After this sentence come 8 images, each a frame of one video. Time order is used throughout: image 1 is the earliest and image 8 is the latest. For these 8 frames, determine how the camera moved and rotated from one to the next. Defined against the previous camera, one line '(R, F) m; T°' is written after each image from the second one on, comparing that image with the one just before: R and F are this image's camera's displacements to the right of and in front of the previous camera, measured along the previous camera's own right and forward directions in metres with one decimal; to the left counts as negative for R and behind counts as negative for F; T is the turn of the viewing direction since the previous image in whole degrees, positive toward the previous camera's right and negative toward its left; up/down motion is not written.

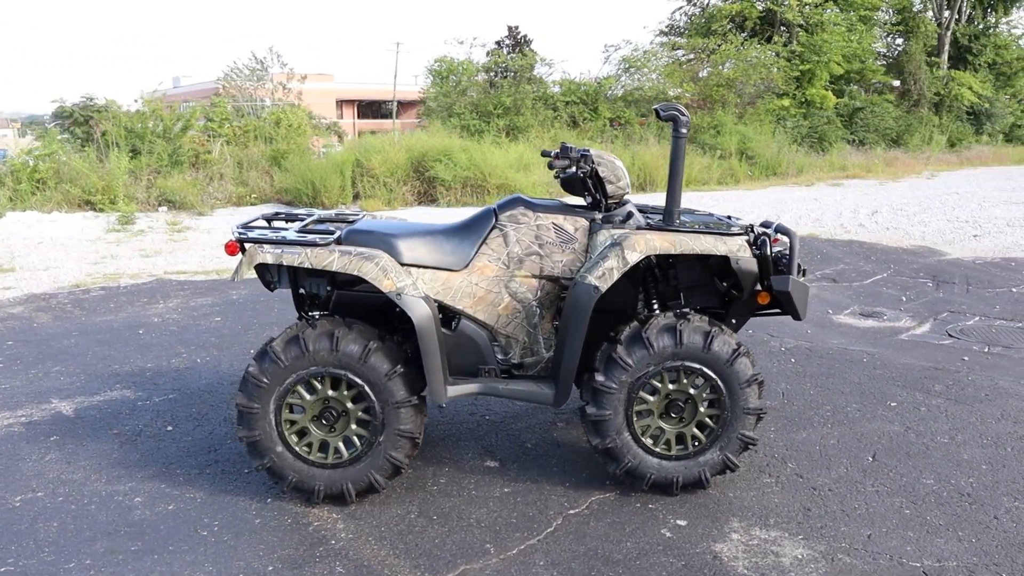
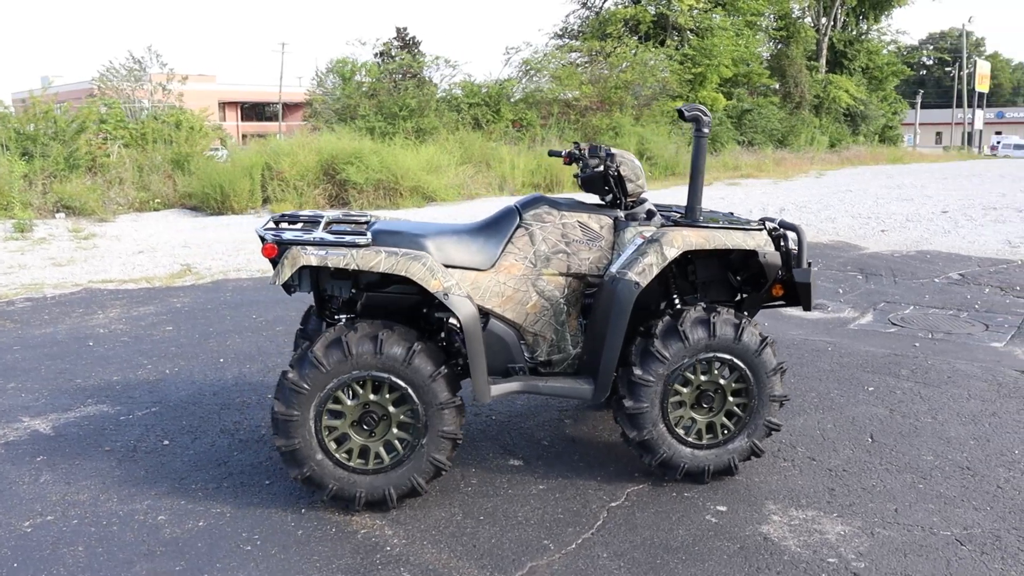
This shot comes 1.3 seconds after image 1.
(-0.7, 0.0) m; +8°
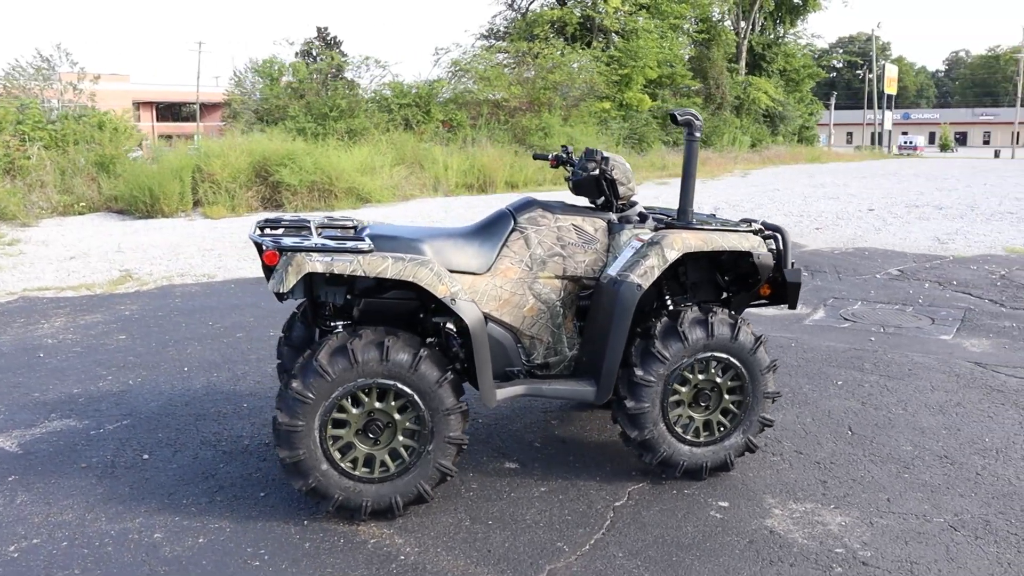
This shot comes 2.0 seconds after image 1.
(-0.4, 0.0) m; +5°
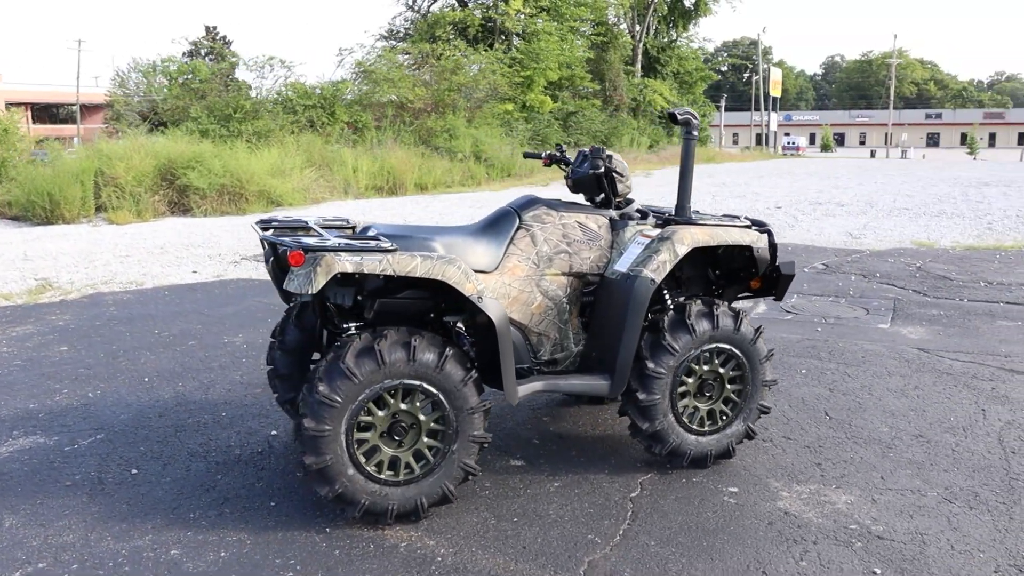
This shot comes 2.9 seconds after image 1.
(-0.5, 0.0) m; +7°
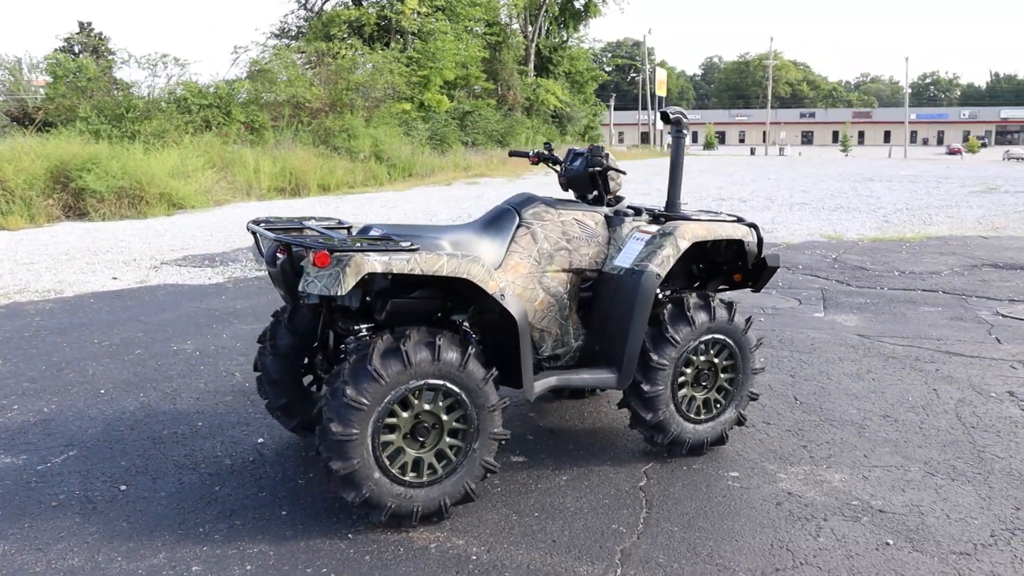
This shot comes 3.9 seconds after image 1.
(-0.5, 0.0) m; +7°
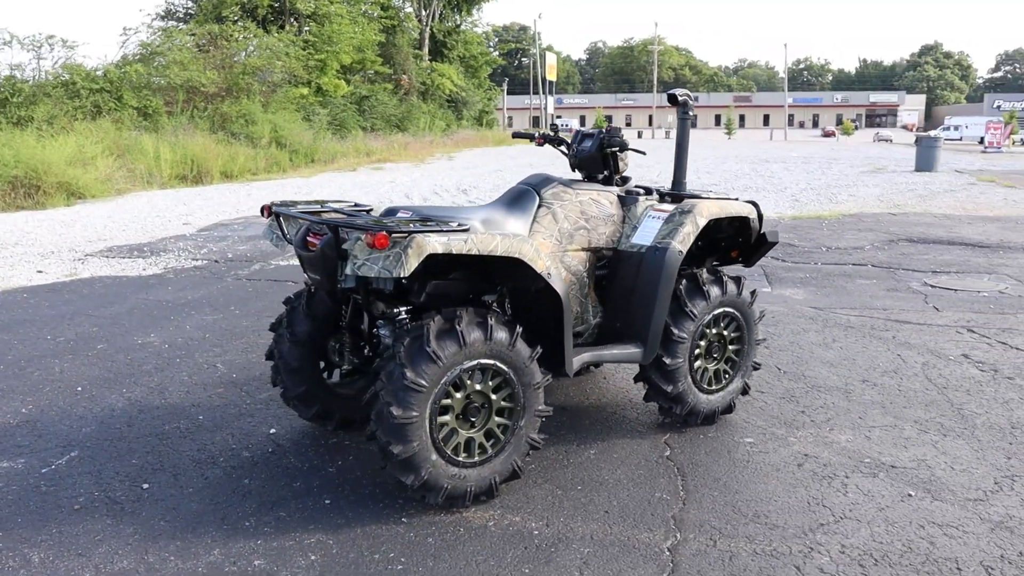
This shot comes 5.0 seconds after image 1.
(-0.7, 0.0) m; +8°
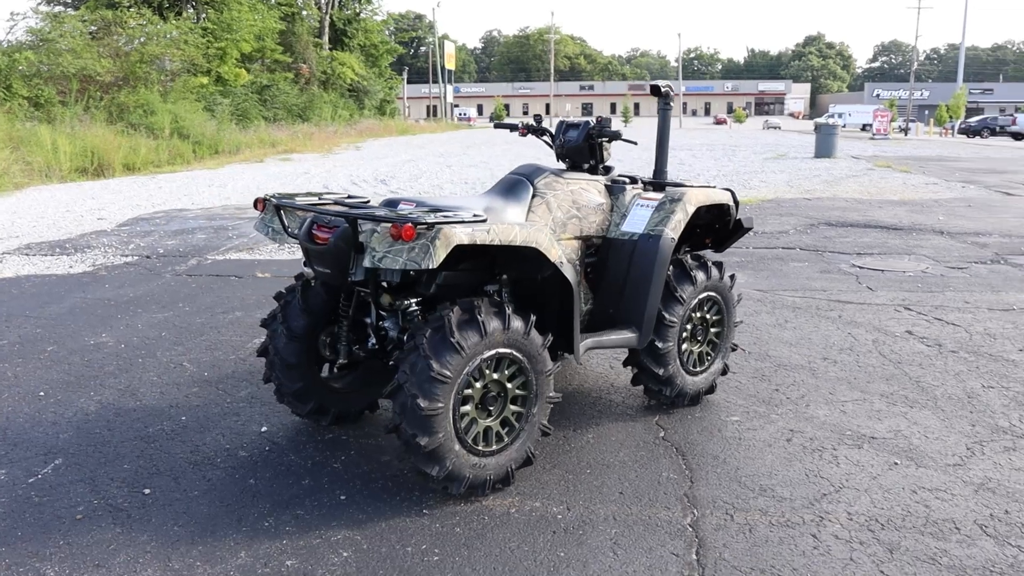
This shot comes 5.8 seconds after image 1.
(-0.5, 0.0) m; +7°
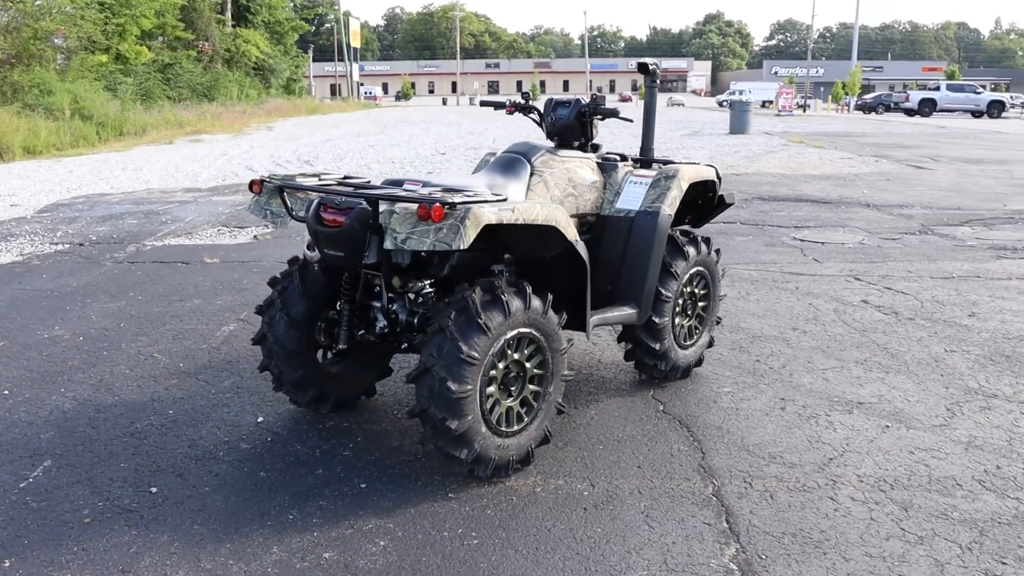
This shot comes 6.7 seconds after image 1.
(-0.5, 0.0) m; +6°
